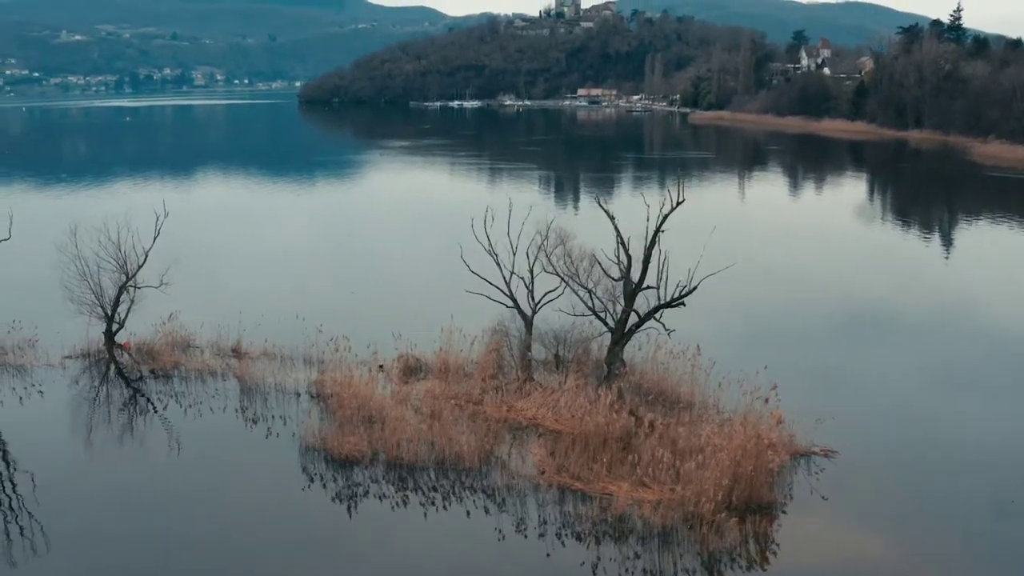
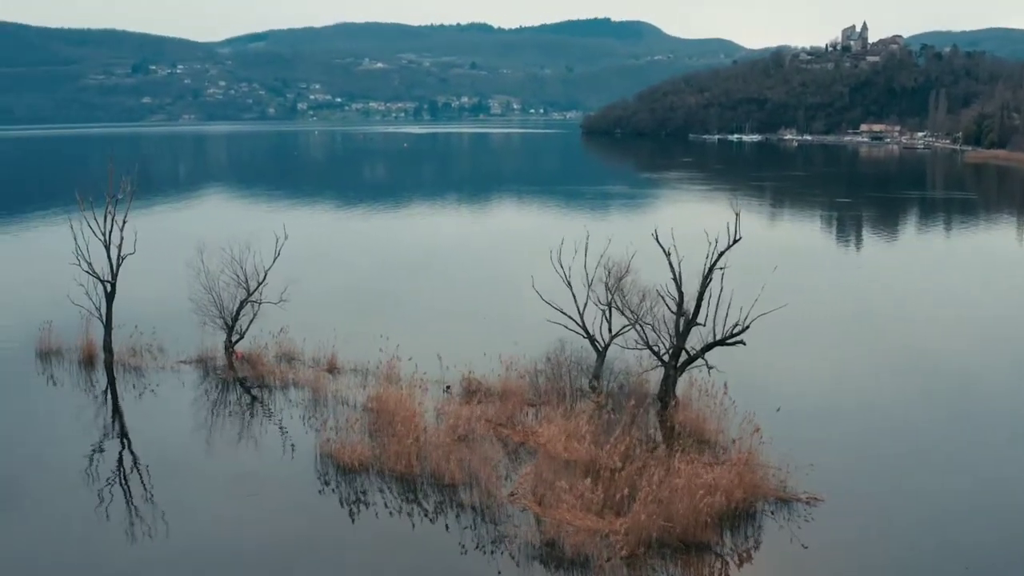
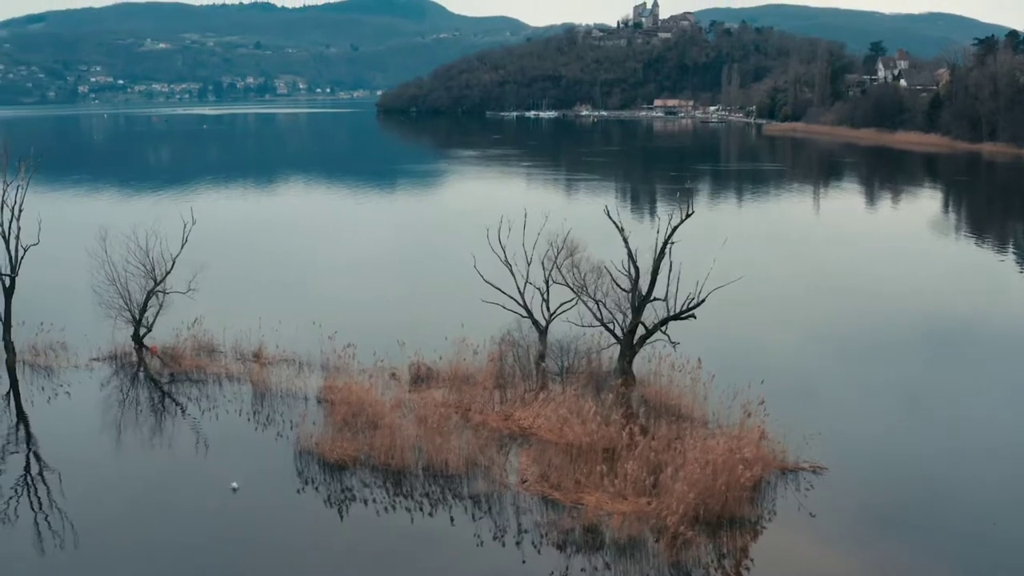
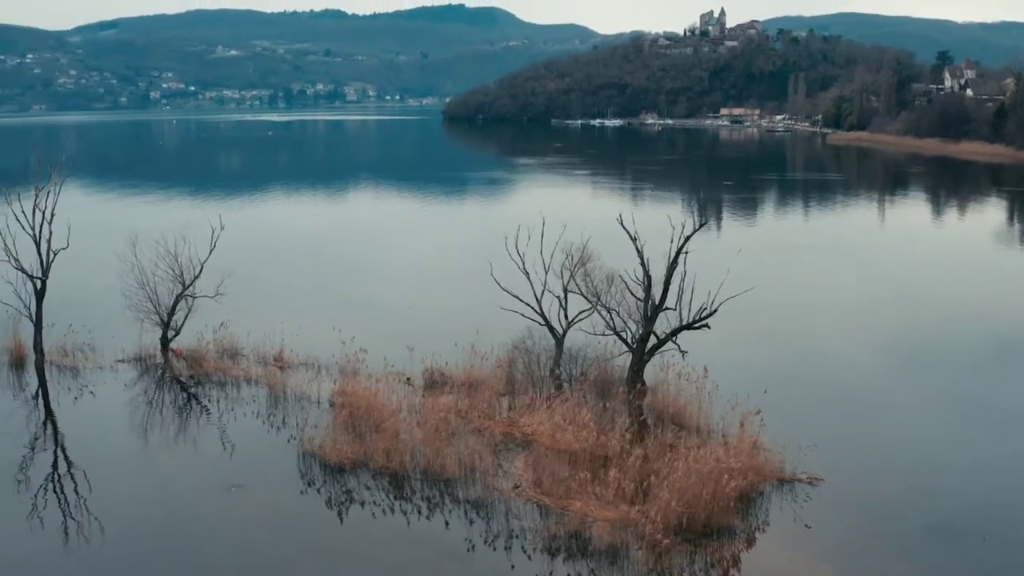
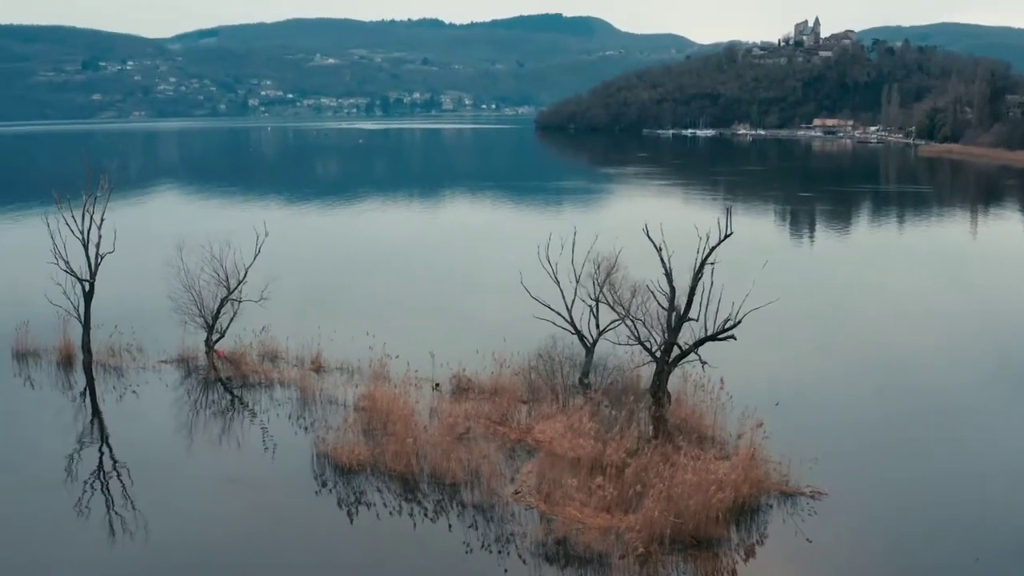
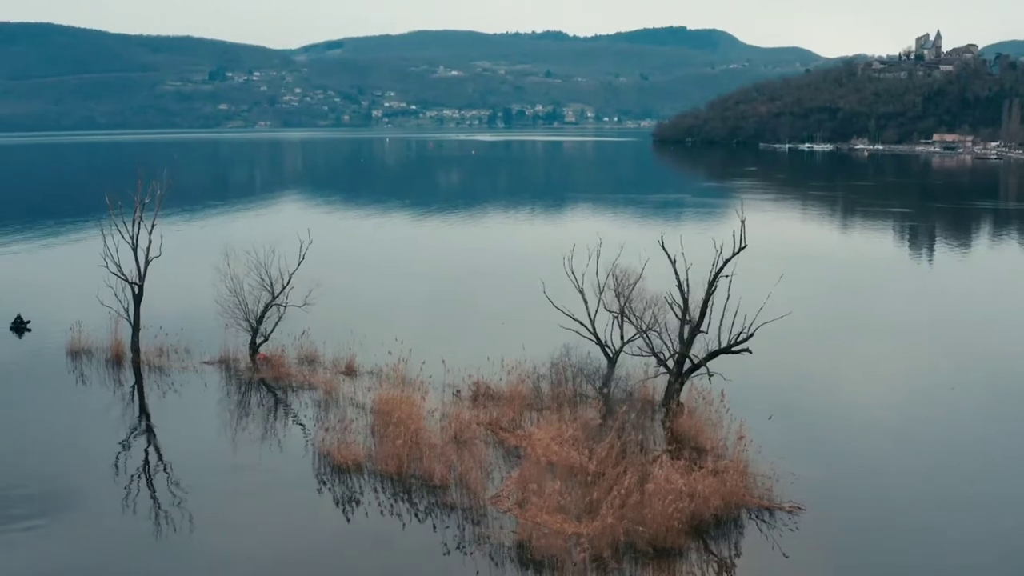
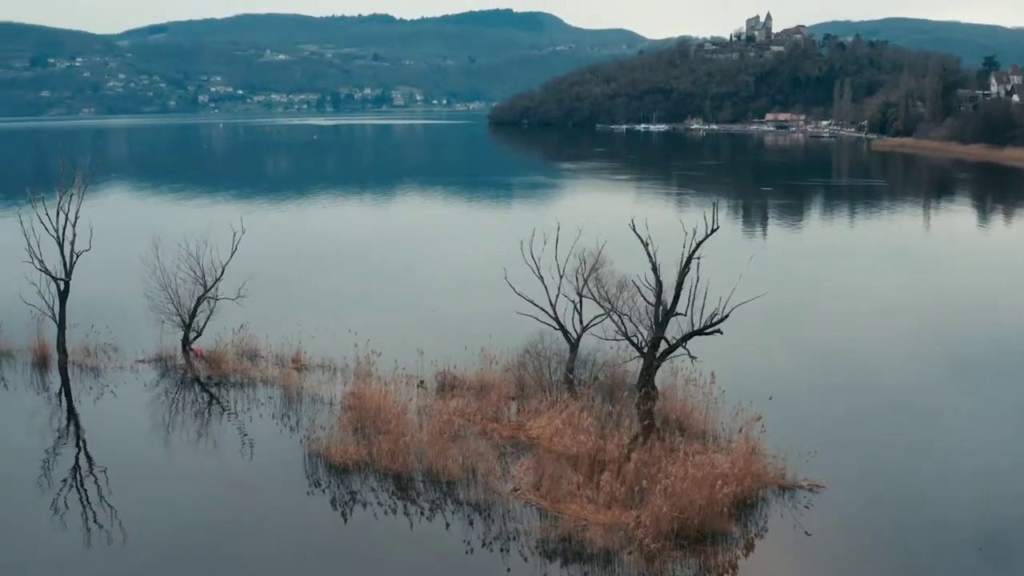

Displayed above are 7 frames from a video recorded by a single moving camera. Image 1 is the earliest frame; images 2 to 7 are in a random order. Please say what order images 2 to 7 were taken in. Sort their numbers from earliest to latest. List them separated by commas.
3, 4, 7, 5, 2, 6
